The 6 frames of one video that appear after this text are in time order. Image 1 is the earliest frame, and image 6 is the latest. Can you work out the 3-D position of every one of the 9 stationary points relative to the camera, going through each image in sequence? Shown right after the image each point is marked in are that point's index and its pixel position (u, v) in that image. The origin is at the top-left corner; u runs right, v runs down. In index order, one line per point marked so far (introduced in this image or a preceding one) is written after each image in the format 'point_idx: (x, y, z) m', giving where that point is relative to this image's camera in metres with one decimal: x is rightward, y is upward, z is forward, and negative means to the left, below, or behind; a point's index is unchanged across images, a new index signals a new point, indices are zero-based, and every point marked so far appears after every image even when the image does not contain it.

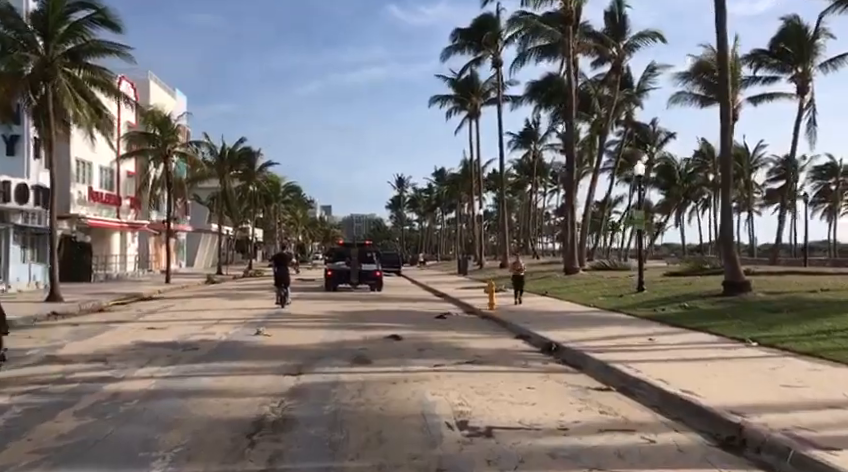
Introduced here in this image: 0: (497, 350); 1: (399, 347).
0: (+1.4, -2.2, +13.5) m
1: (-0.5, -2.2, +13.7) m
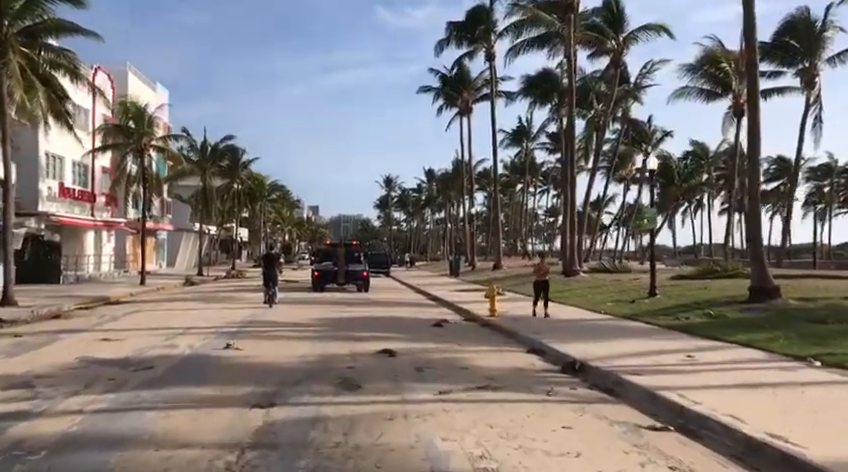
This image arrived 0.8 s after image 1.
0: (+1.4, -2.2, +11.4) m
1: (-0.5, -2.1, +11.6) m
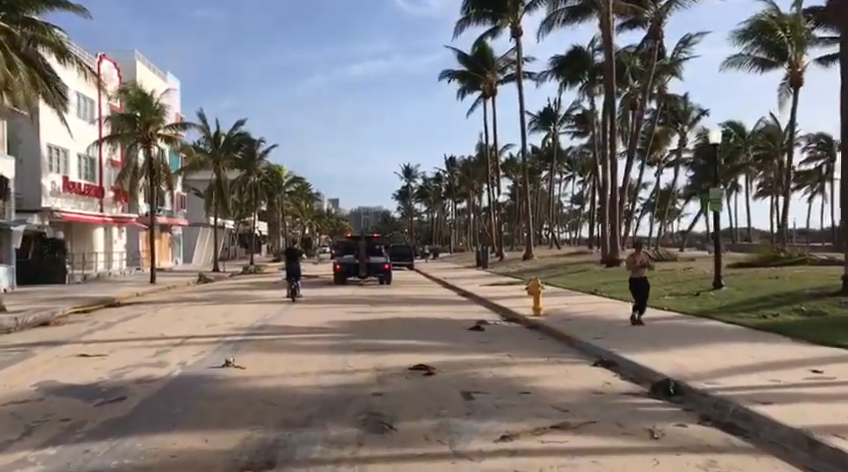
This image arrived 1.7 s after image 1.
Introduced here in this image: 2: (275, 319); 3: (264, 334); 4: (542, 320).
0: (+2.0, -2.0, +8.8) m
1: (+0.1, -2.0, +9.0) m
2: (-3.8, -2.1, +17.9) m
3: (-3.4, -2.1, +15.0) m
4: (+2.8, -2.0, +16.5) m
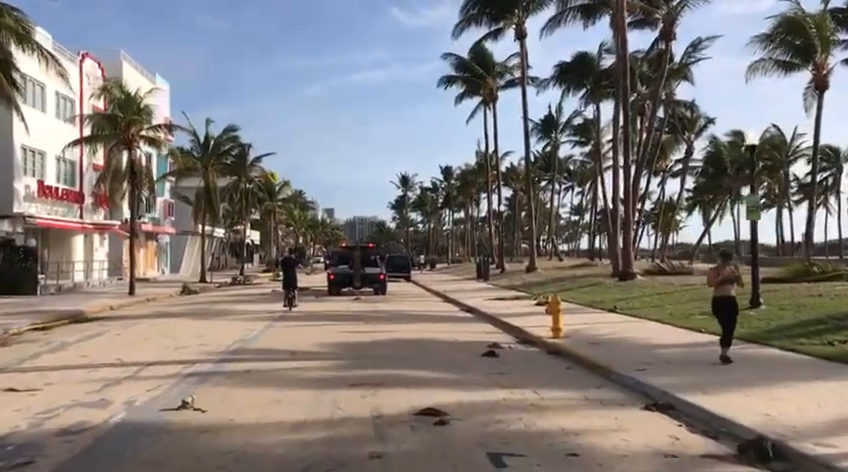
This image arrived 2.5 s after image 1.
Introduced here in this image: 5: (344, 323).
0: (+2.2, -2.1, +6.6) m
1: (+0.3, -2.1, +6.7) m
2: (-3.7, -2.3, +15.6) m
3: (-3.3, -2.2, +12.7) m
4: (+2.8, -2.2, +14.2) m
5: (-2.2, -2.4, +19.6) m
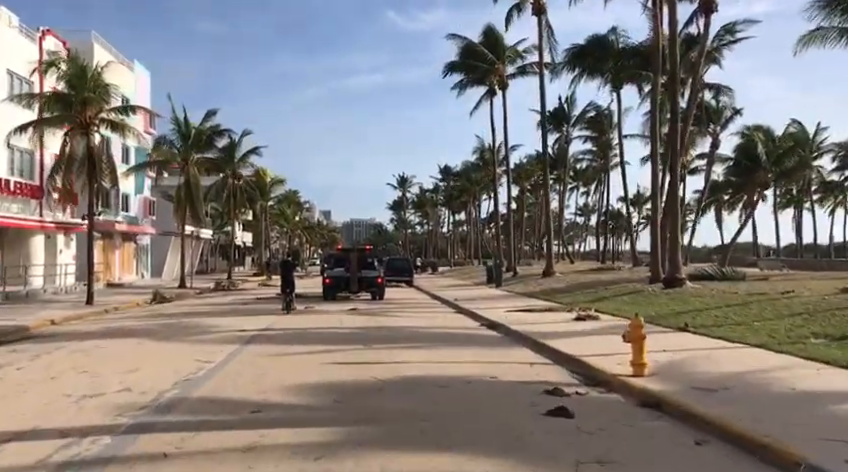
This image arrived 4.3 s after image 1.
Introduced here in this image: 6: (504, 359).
0: (+2.6, -2.0, +1.8) m
1: (+0.7, -1.9, +2.0) m
2: (-3.3, -2.2, +10.8) m
3: (-2.9, -2.1, +7.9) m
4: (+3.2, -2.1, +9.5) m
5: (-1.9, -2.3, +14.8) m
6: (+1.5, -2.3, +13.5) m
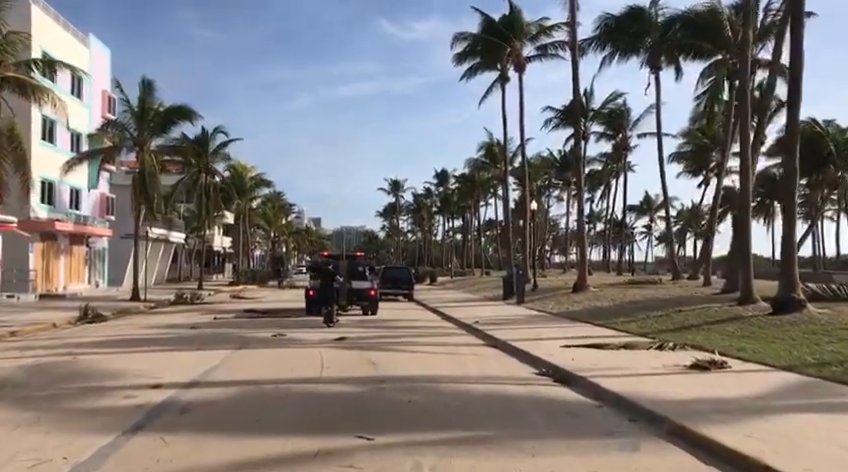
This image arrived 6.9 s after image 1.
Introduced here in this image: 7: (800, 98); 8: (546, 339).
0: (+3.3, -1.7, -5.5) m
1: (+1.4, -1.7, -5.4) m
2: (-2.7, -2.0, +3.4) m
3: (-2.3, -1.9, +0.5) m
4: (+3.9, -2.0, +2.2) m
5: (-1.3, -2.2, +7.4) m
6: (+2.1, -2.2, +6.2) m
7: (+9.7, +4.1, +19.1) m
8: (+3.1, -2.6, +17.9) m
